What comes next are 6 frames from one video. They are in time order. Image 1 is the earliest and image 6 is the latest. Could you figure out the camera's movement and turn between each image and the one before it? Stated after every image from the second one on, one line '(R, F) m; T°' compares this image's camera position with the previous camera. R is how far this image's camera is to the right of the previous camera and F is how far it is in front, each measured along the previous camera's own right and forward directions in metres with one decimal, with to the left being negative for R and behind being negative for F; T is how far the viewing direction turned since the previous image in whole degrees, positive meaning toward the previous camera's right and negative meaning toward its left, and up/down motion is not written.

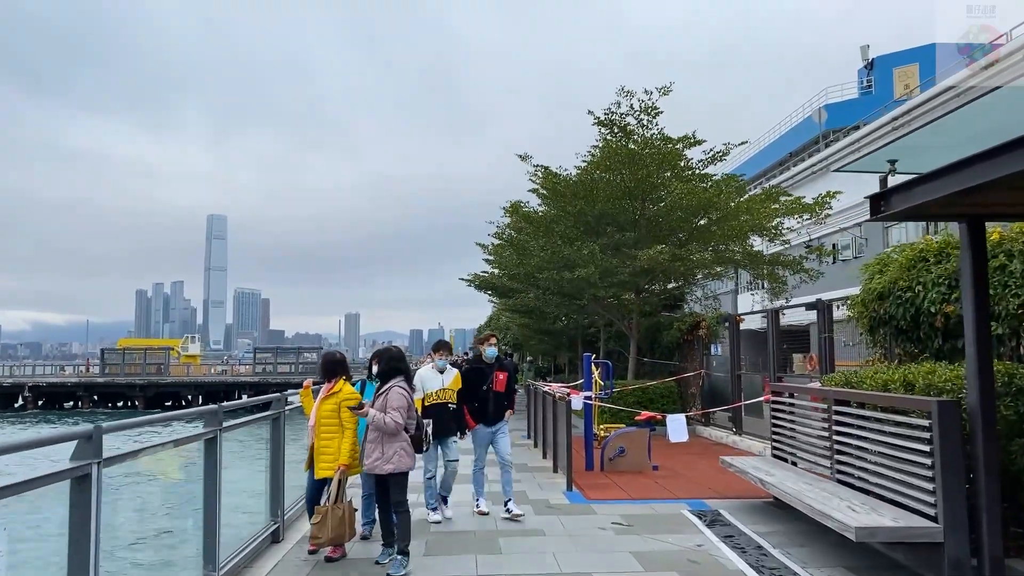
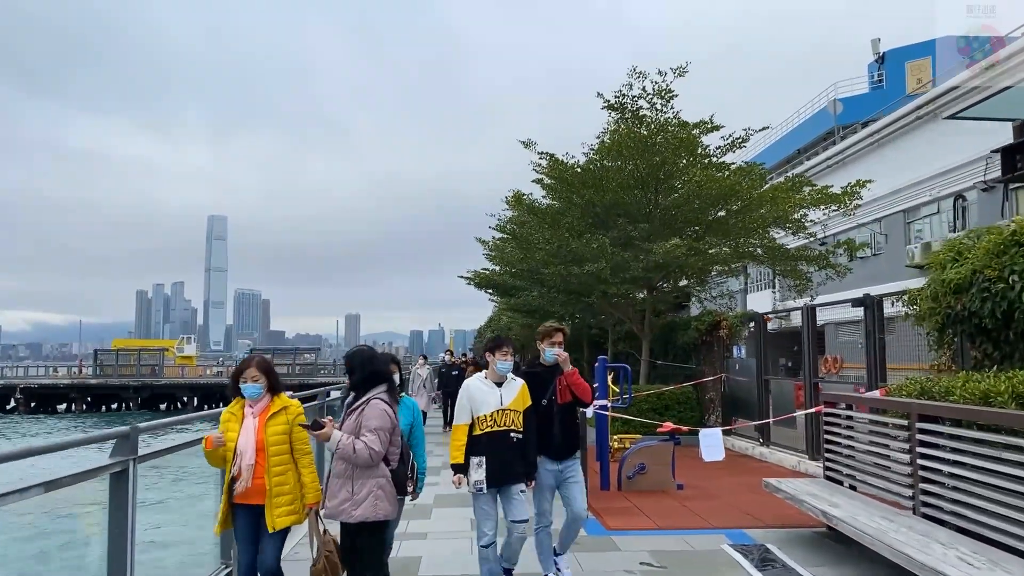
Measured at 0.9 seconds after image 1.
(0.0, +1.3) m; 0°
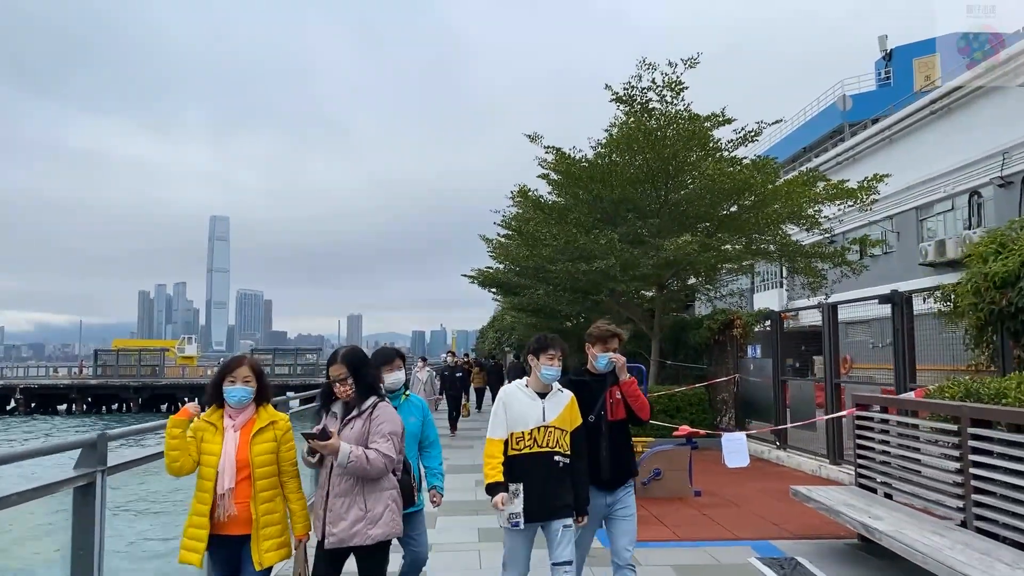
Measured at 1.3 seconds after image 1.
(-0.1, +0.5) m; 0°
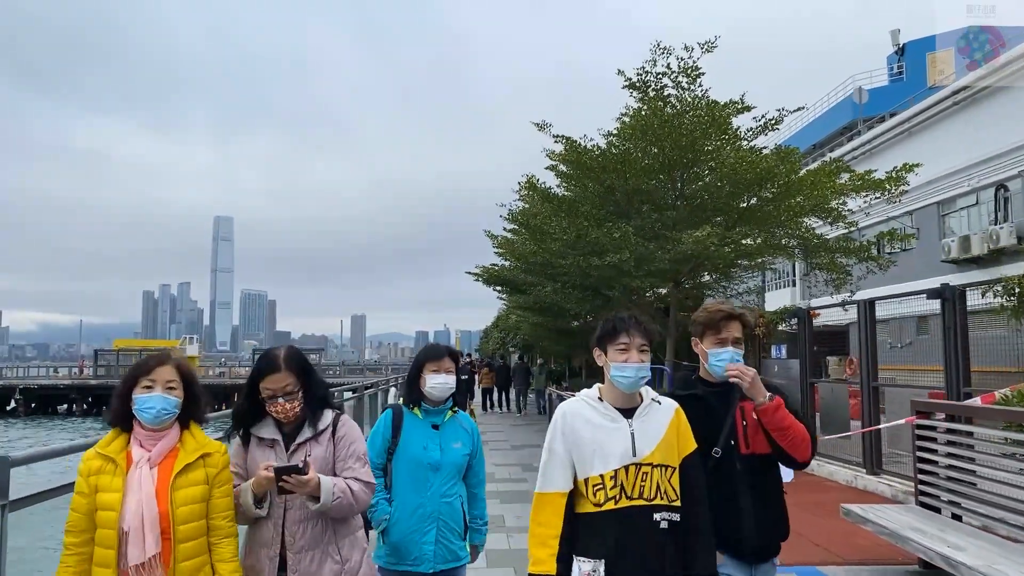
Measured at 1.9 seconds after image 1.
(-0.1, +0.8) m; 0°
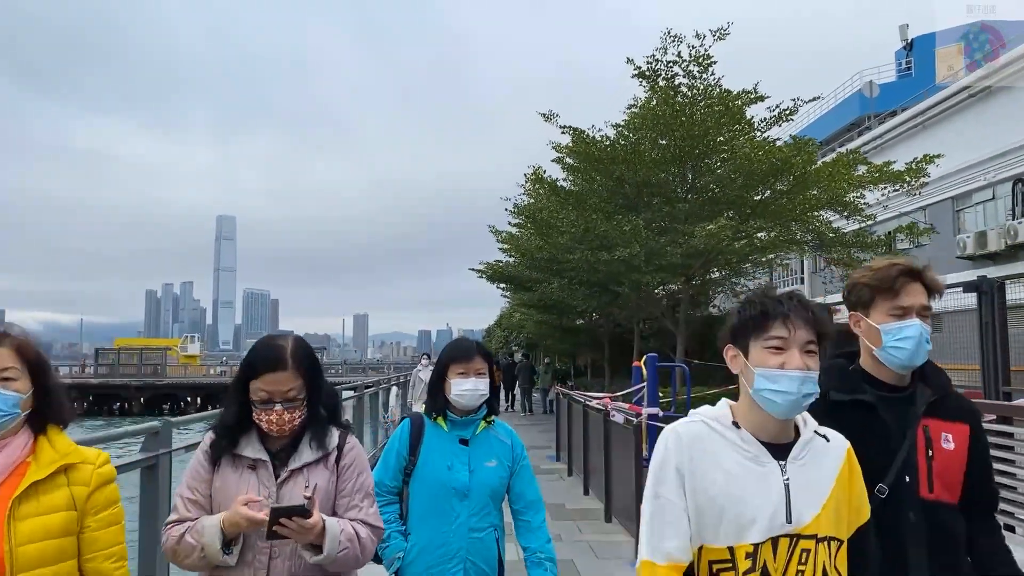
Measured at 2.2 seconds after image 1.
(-0.1, +0.5) m; 0°
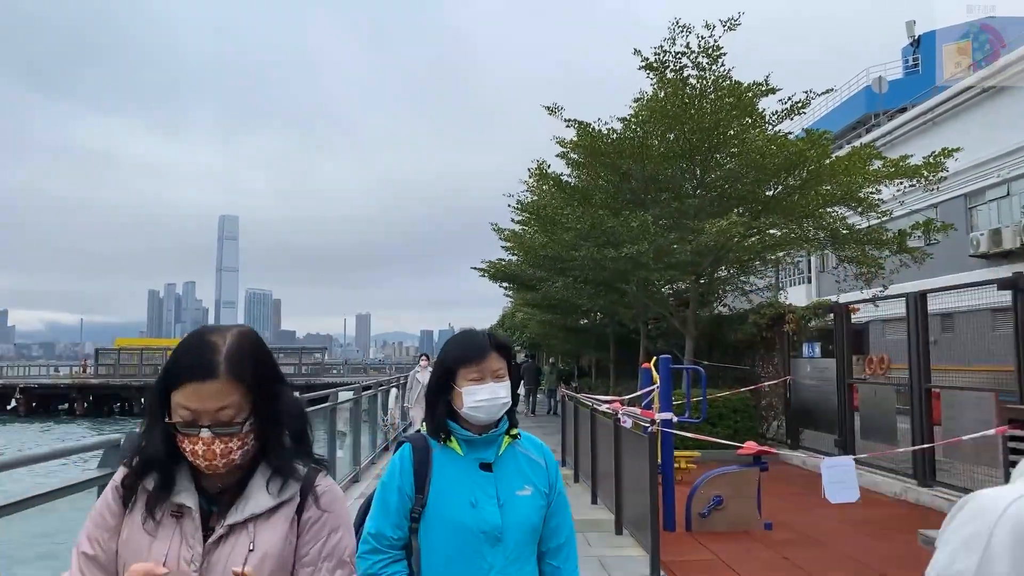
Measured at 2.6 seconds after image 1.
(0.0, +0.4) m; 0°
